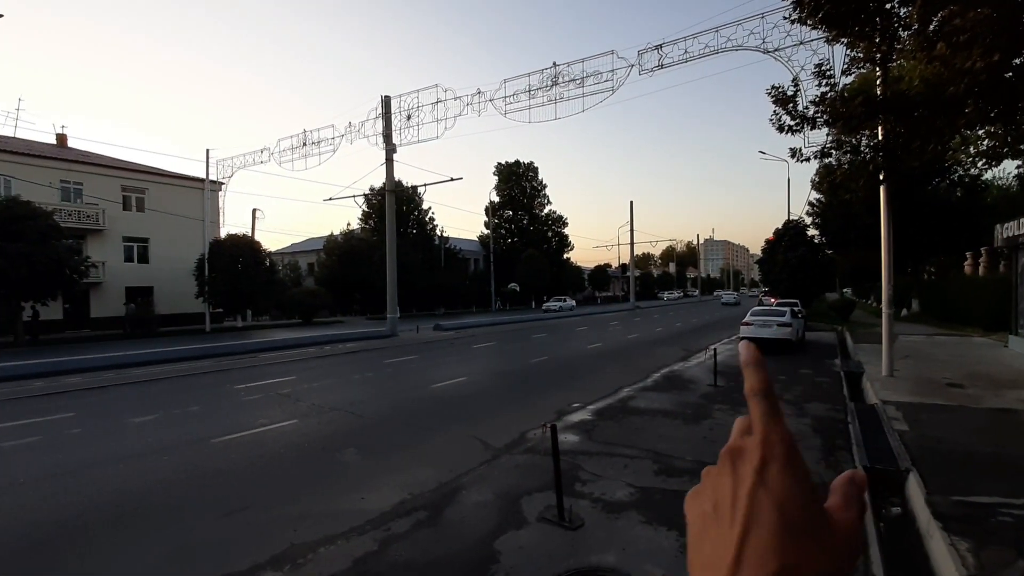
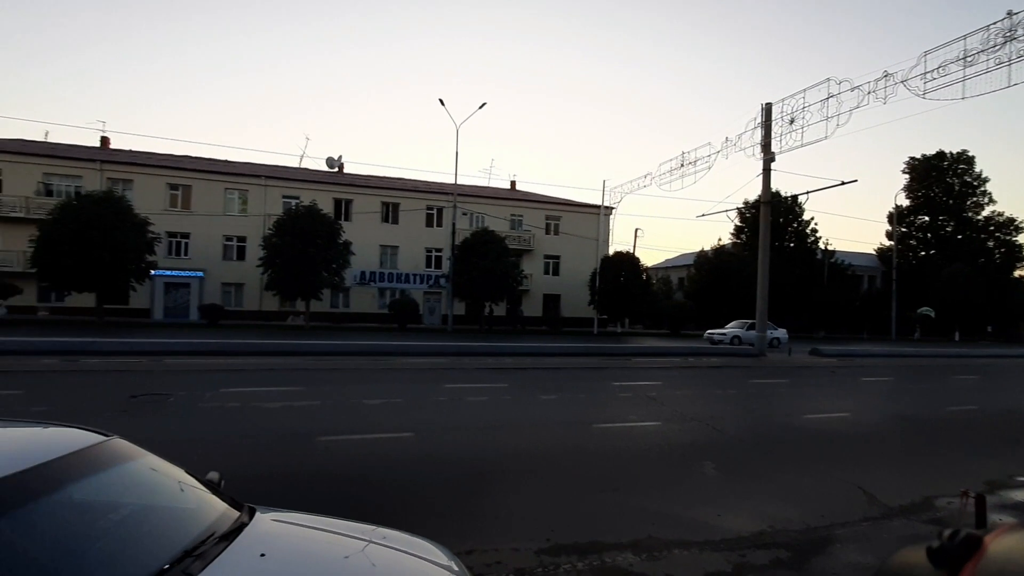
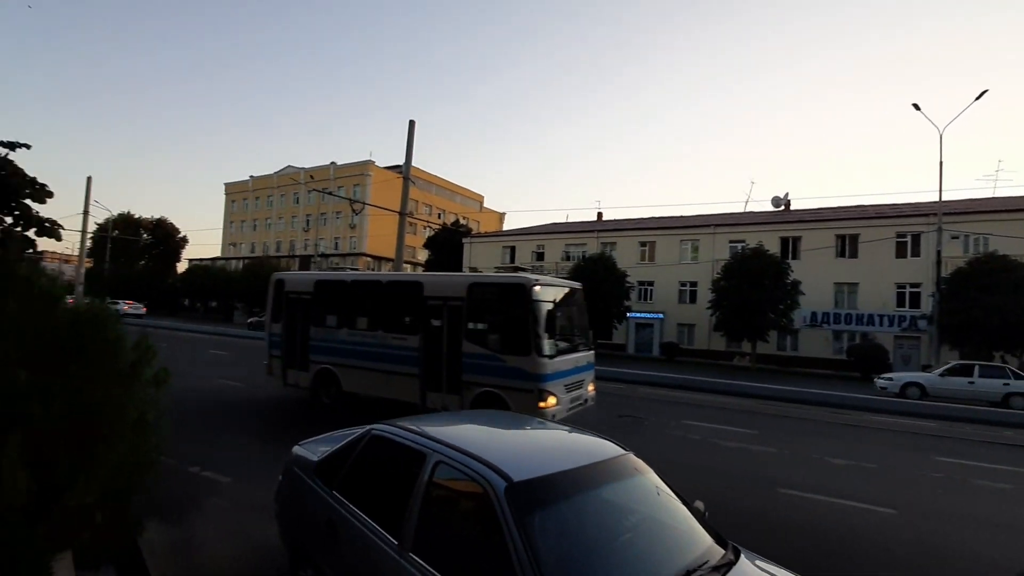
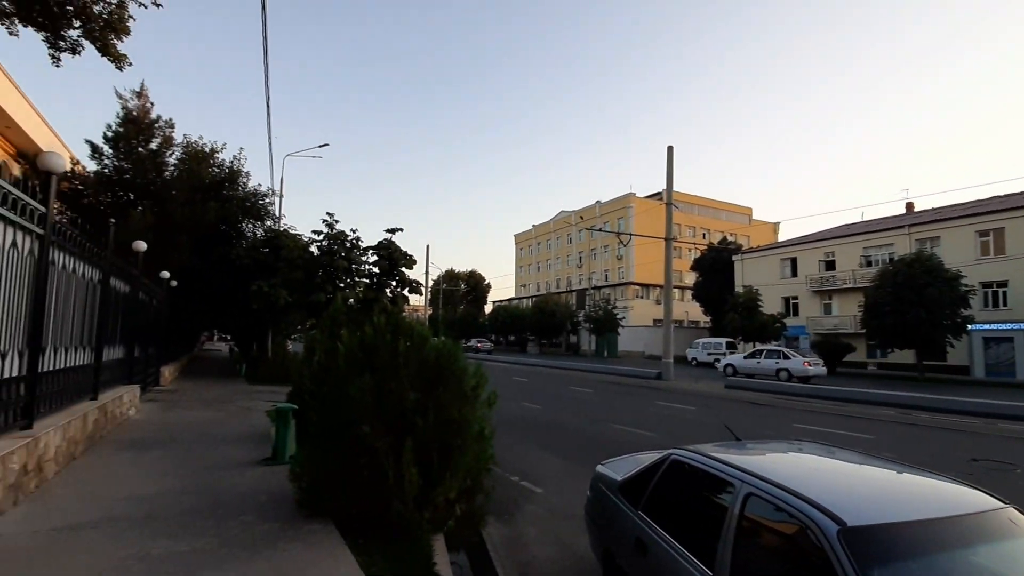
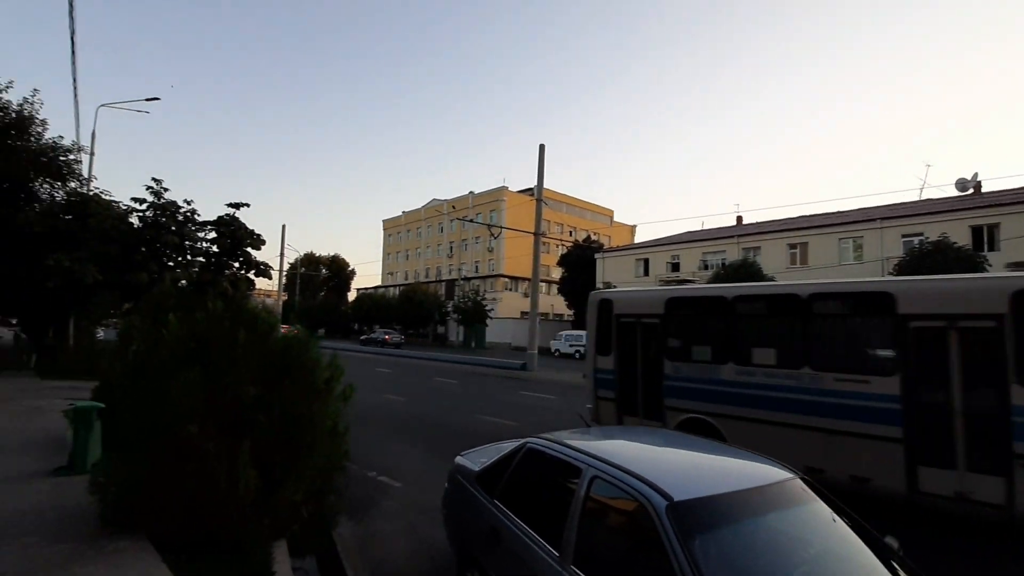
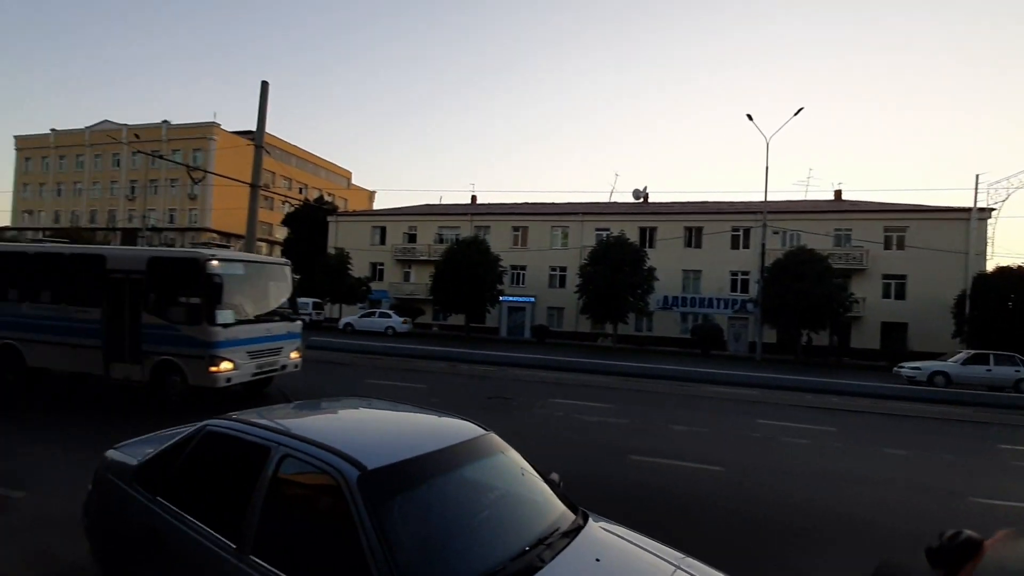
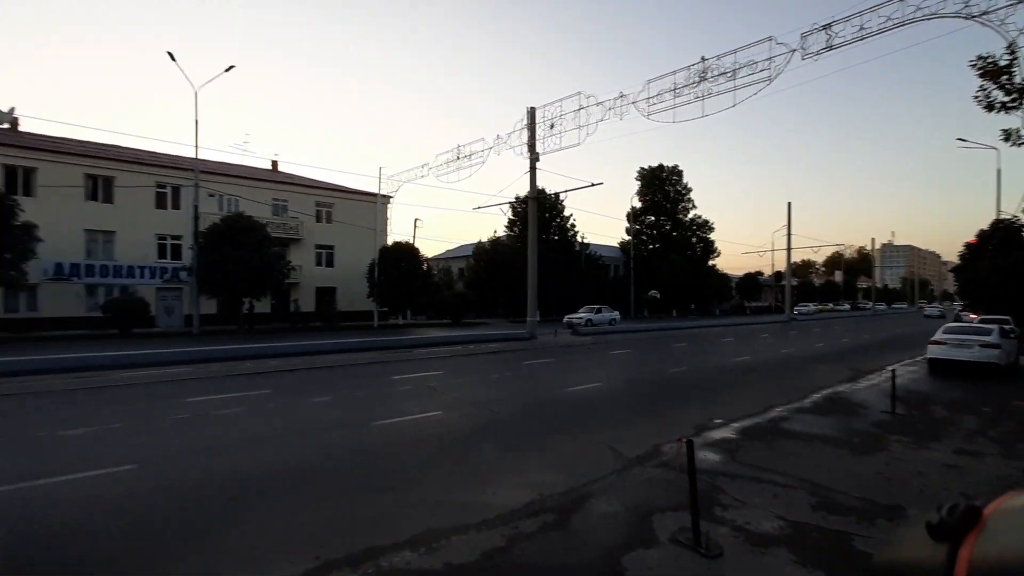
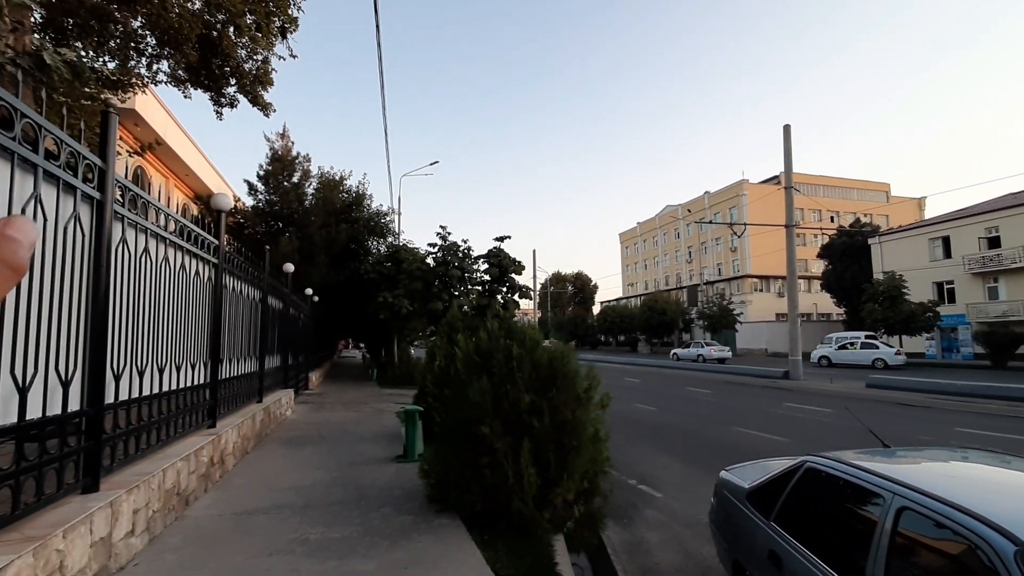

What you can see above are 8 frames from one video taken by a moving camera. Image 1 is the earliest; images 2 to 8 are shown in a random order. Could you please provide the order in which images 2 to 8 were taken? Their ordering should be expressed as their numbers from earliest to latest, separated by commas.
7, 2, 6, 3, 5, 4, 8
